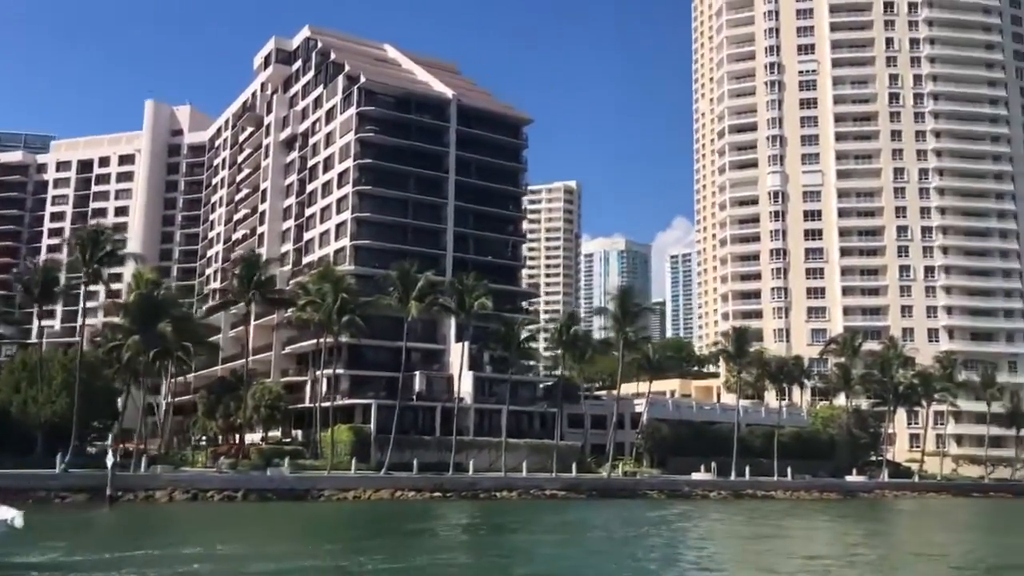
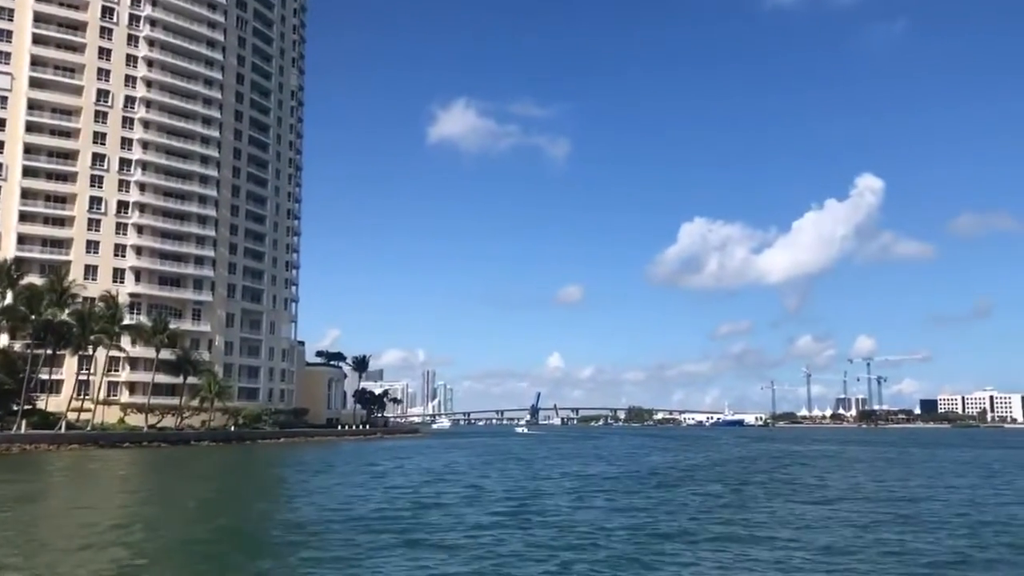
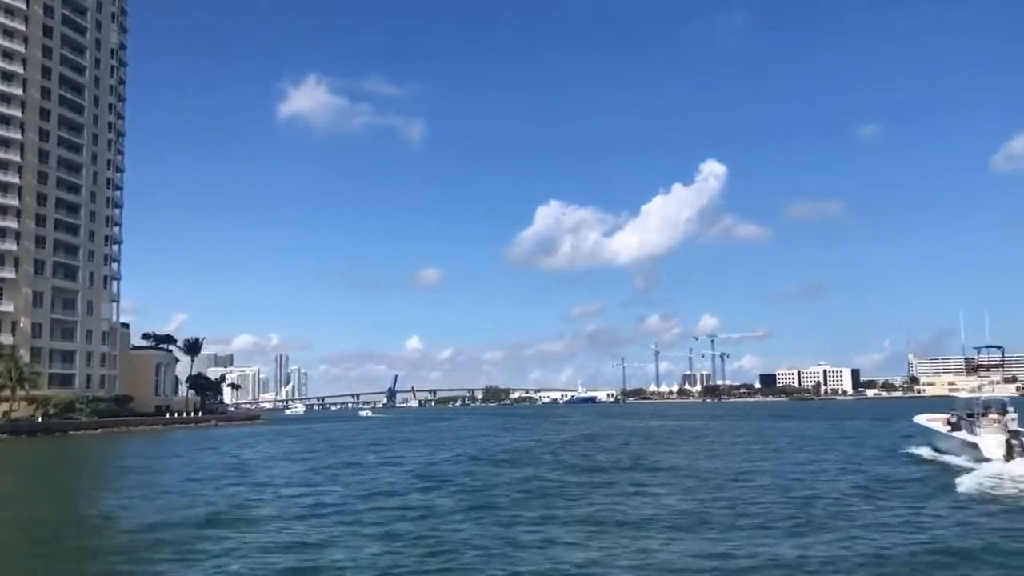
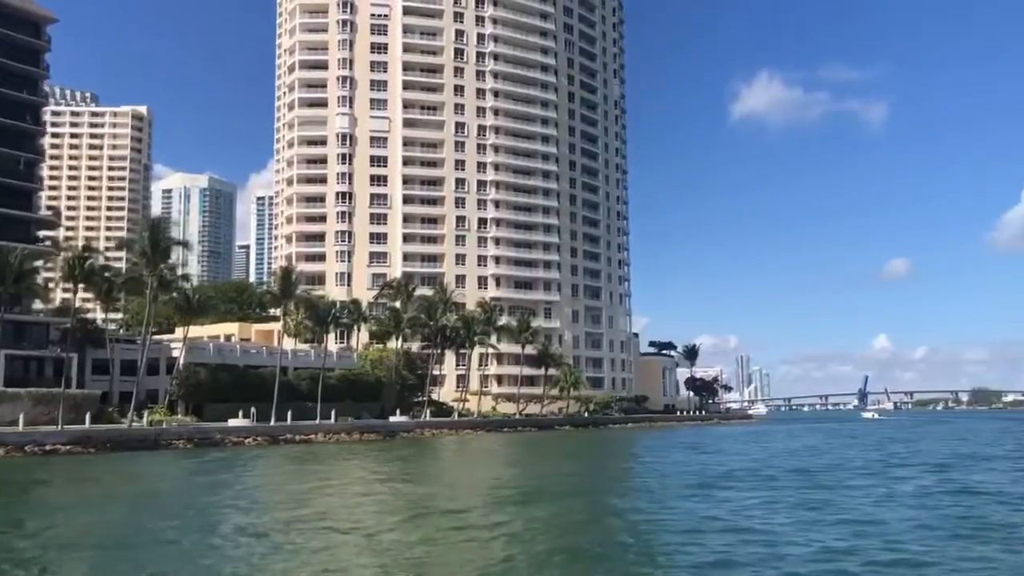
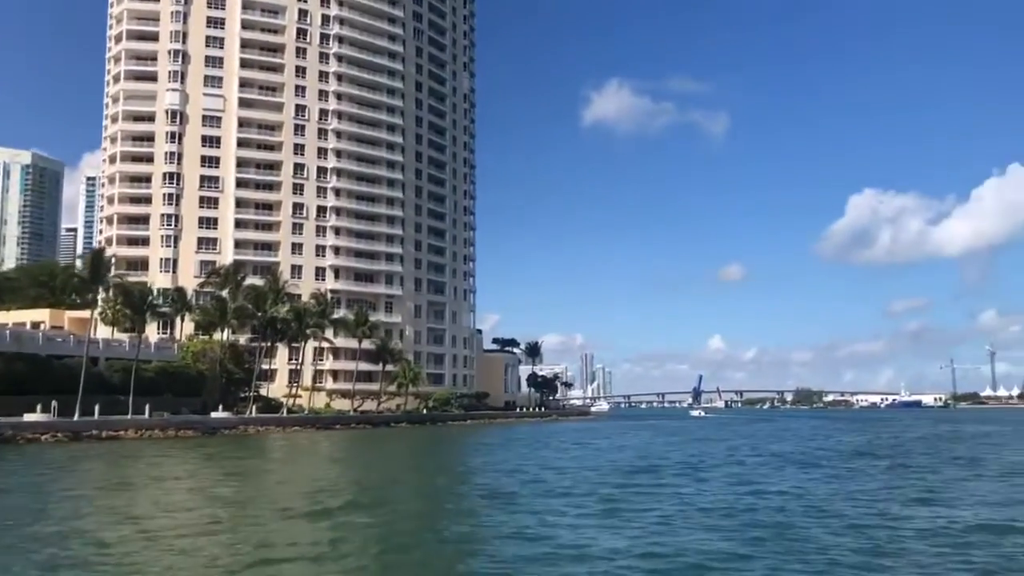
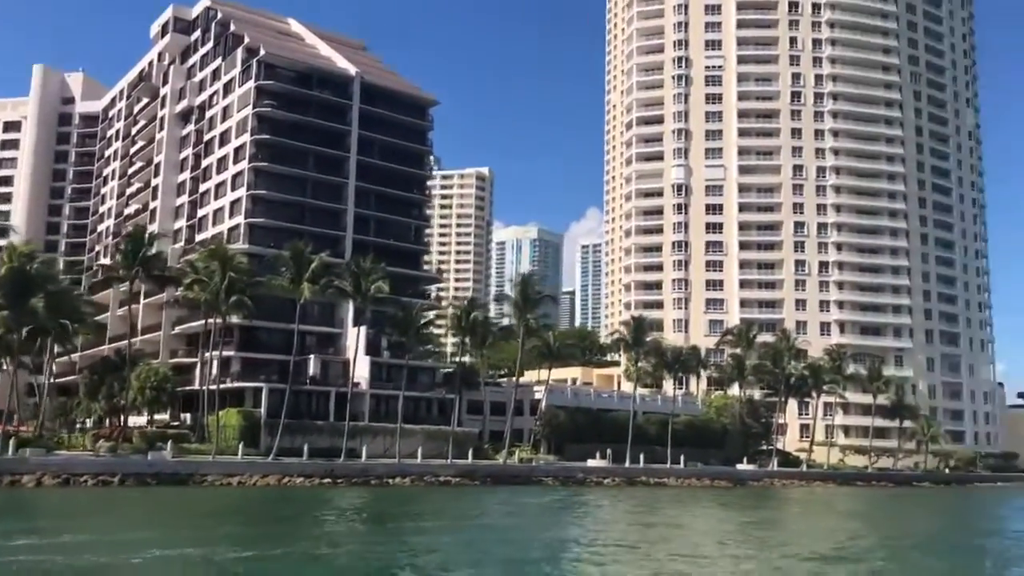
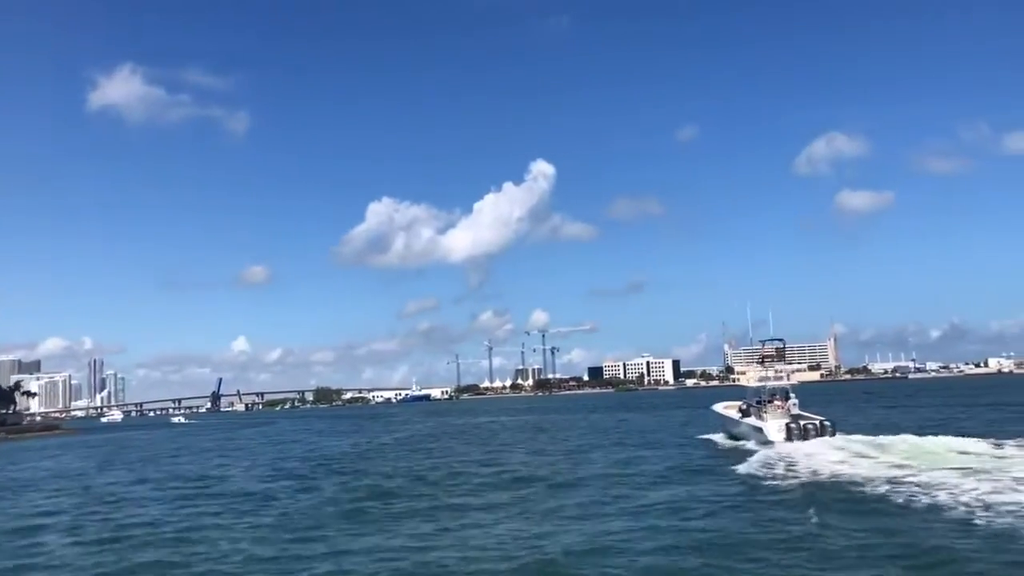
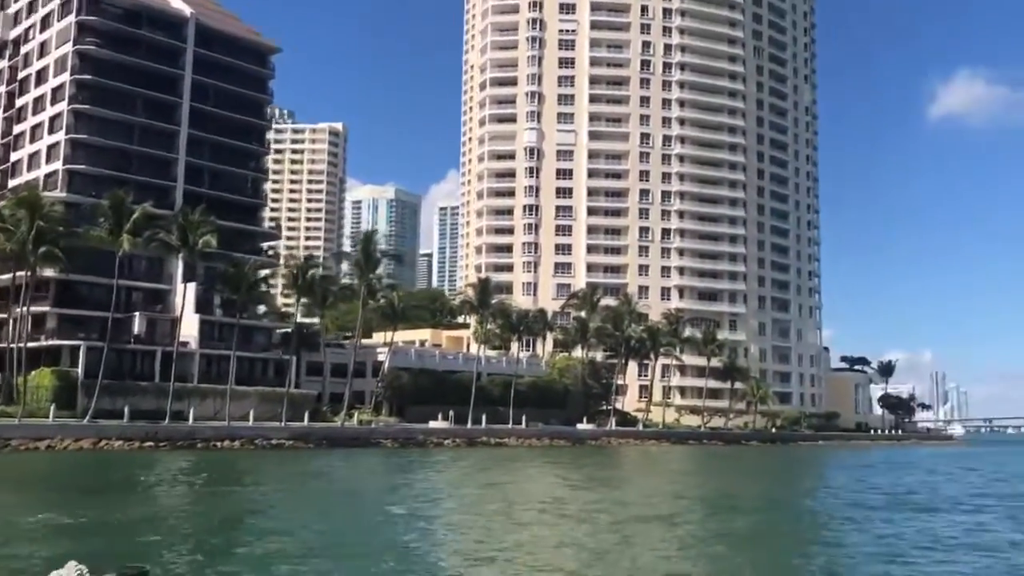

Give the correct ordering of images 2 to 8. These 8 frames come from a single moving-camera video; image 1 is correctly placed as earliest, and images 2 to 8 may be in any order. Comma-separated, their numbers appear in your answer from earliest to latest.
6, 8, 4, 5, 2, 3, 7
